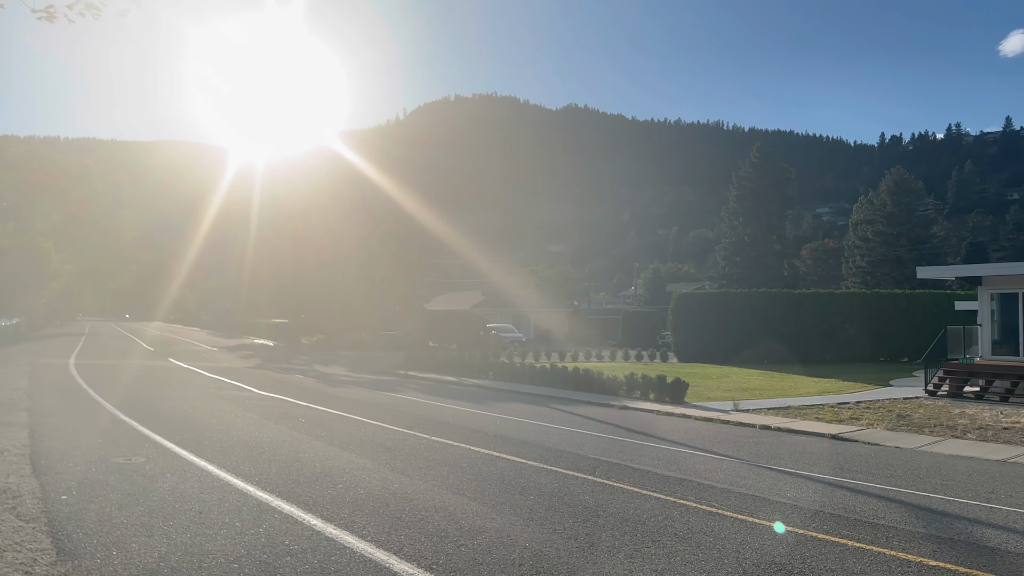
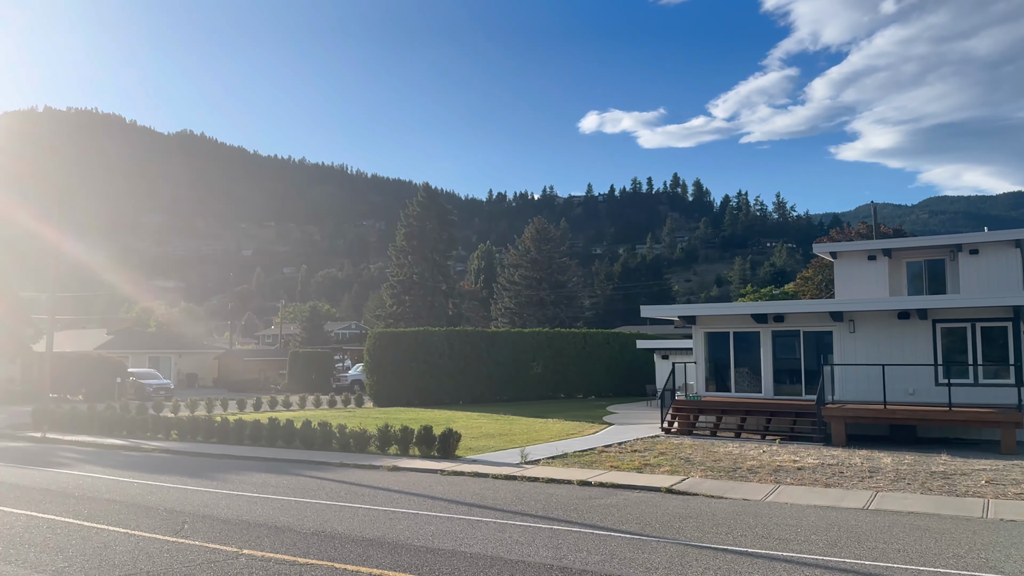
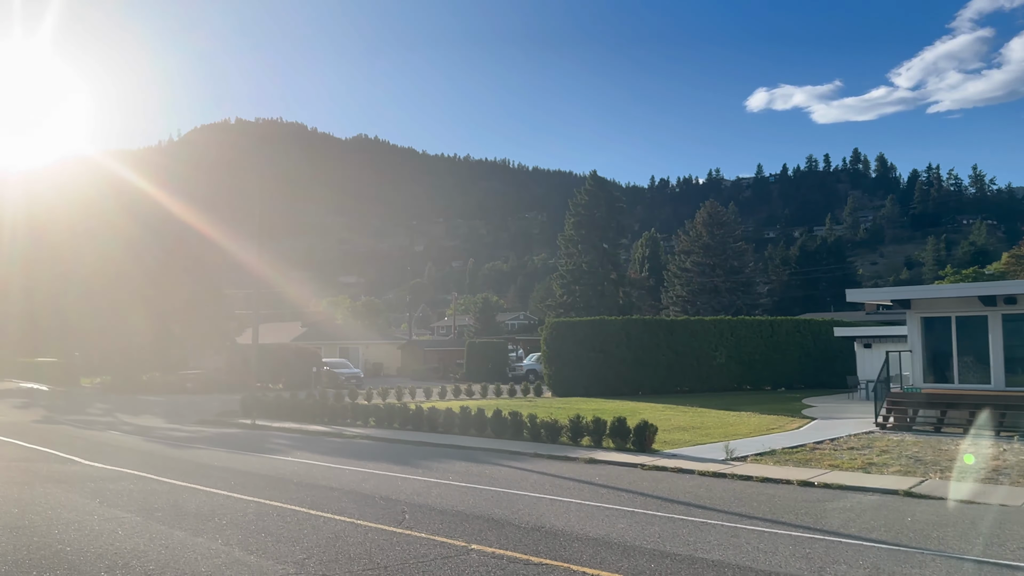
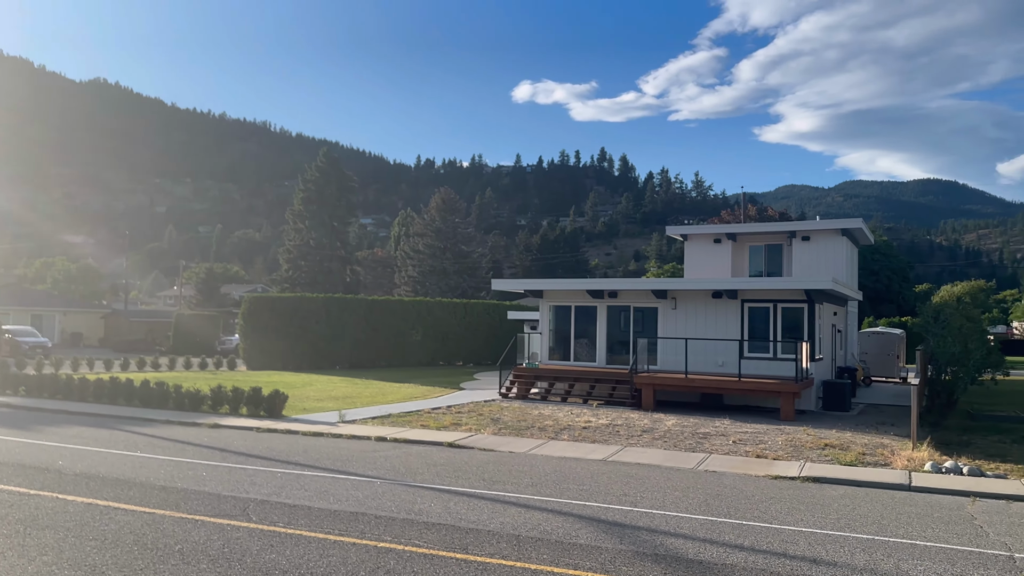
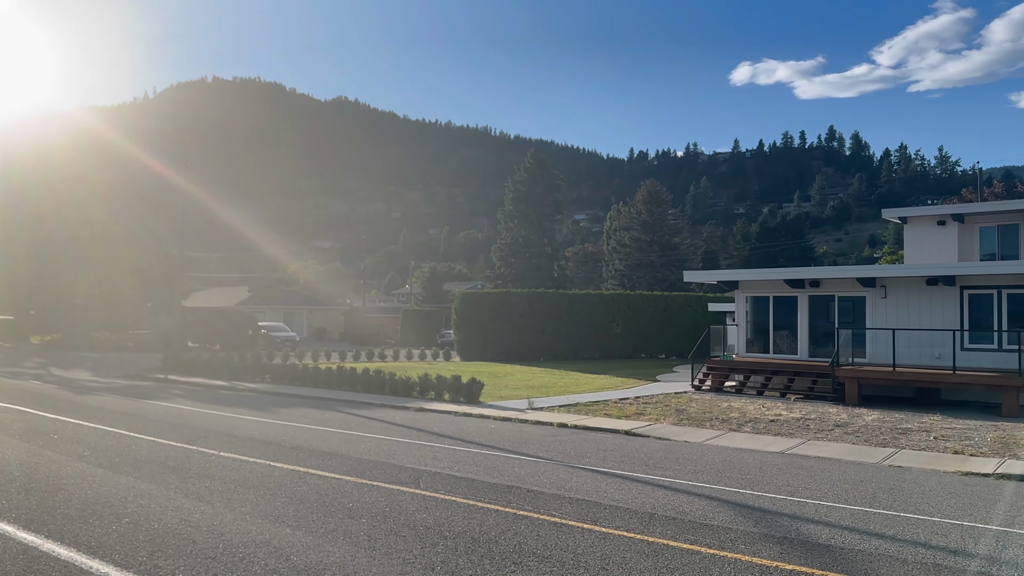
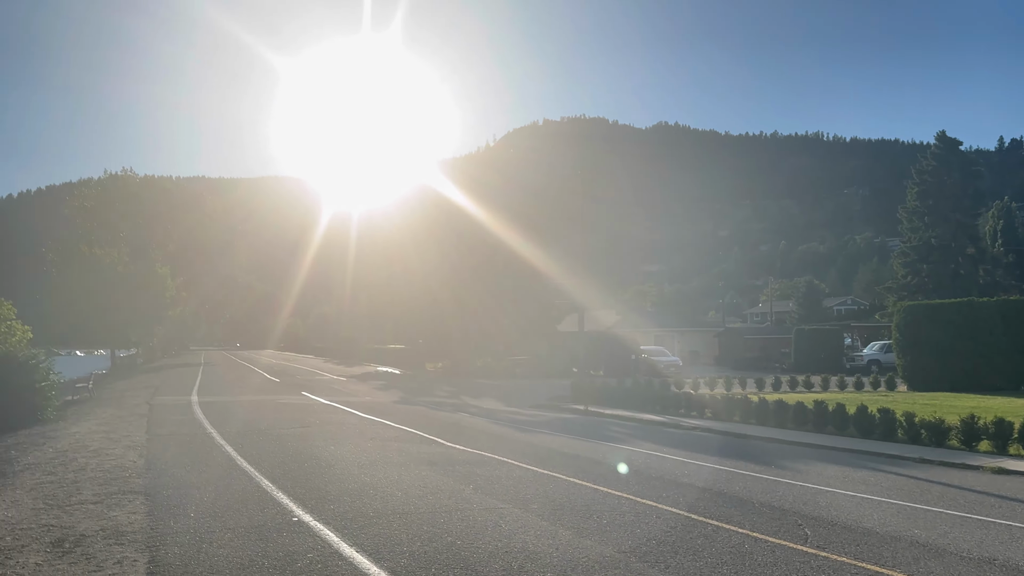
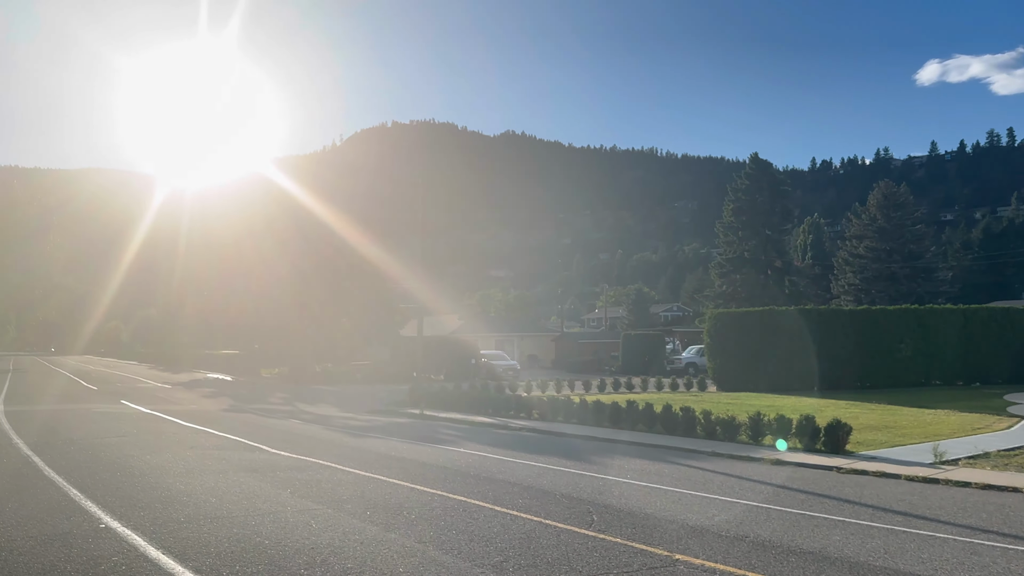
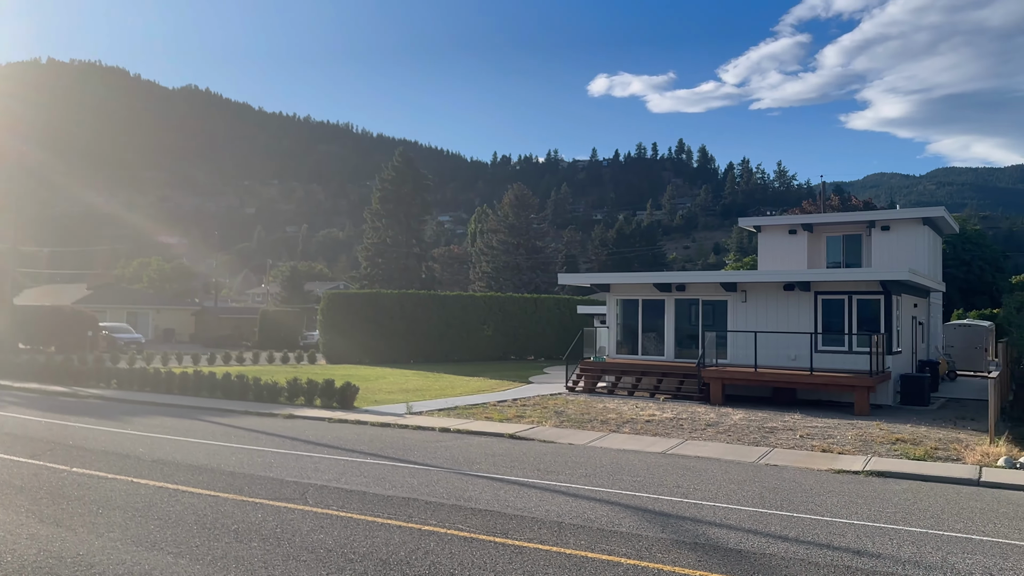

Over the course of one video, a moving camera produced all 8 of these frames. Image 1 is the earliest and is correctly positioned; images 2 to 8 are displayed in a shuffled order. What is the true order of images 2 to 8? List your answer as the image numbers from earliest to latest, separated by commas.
5, 8, 4, 2, 3, 7, 6
